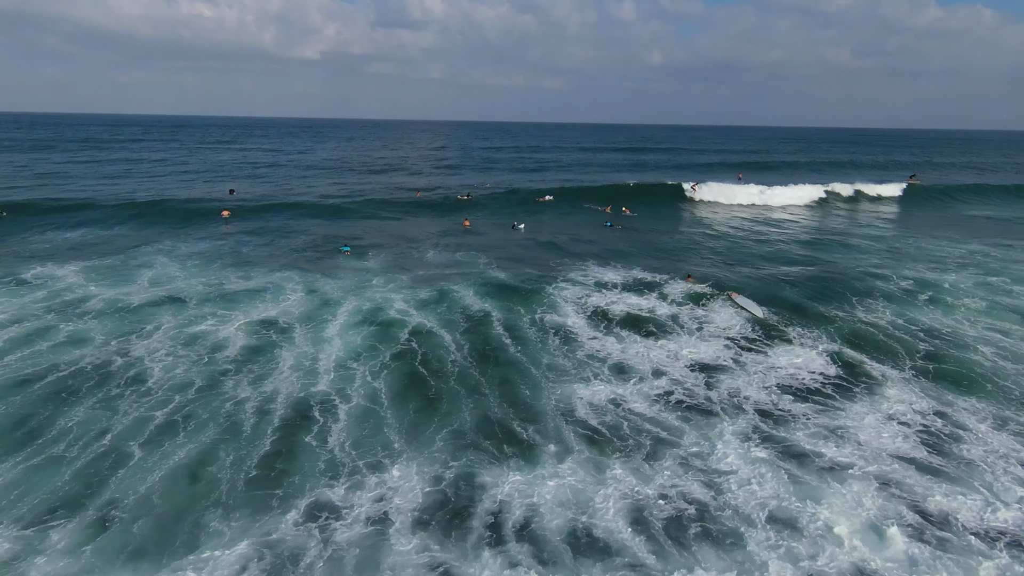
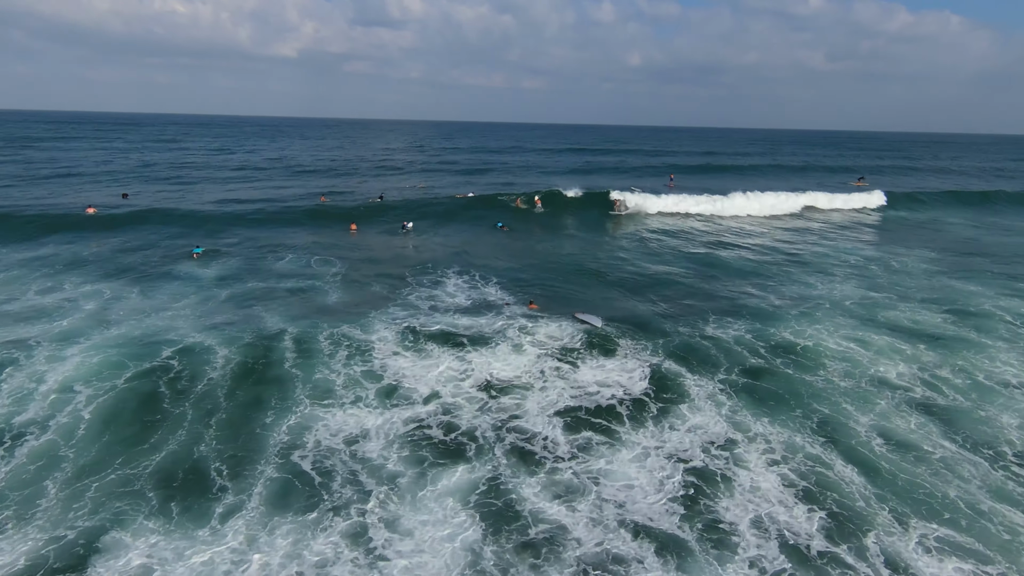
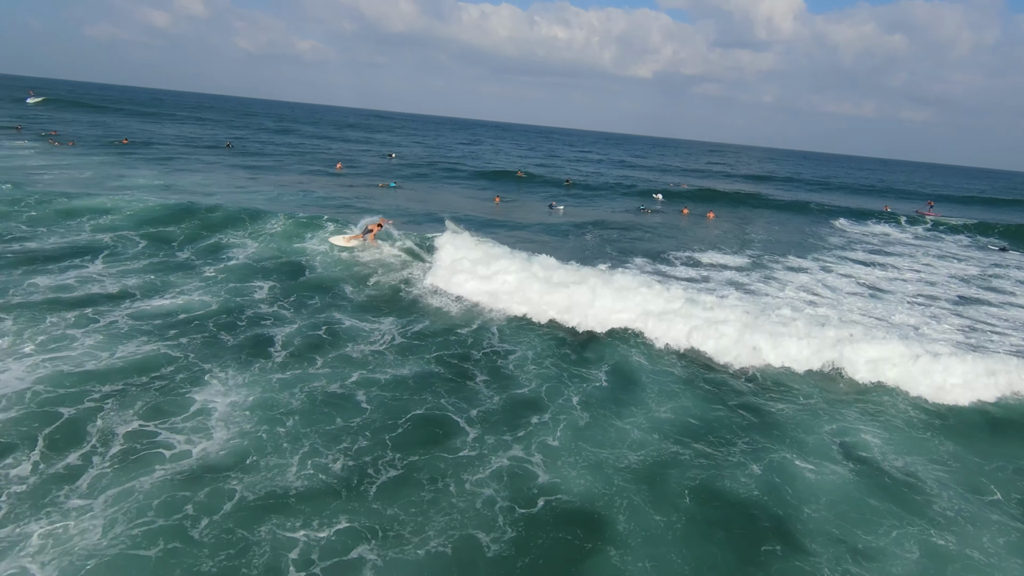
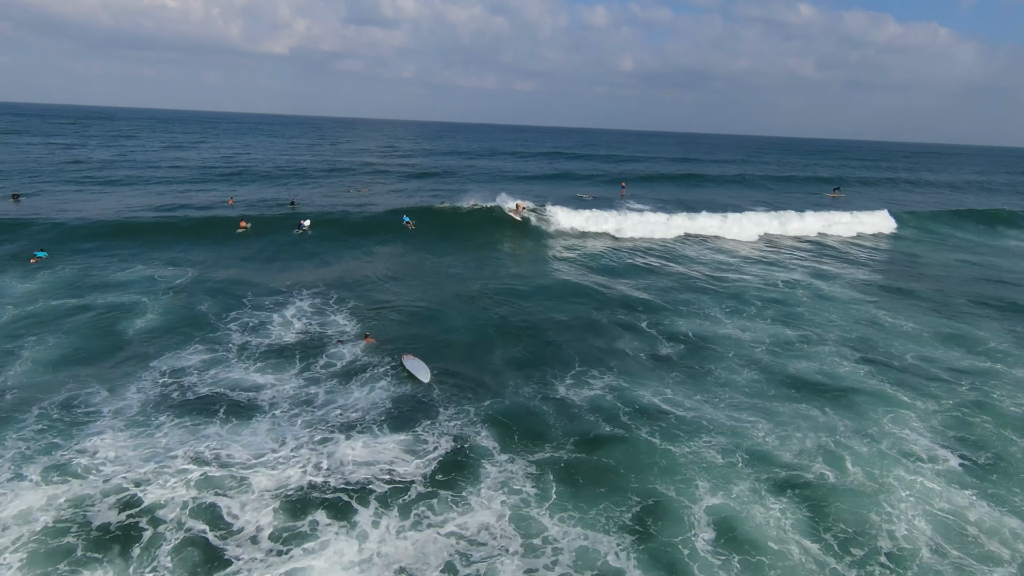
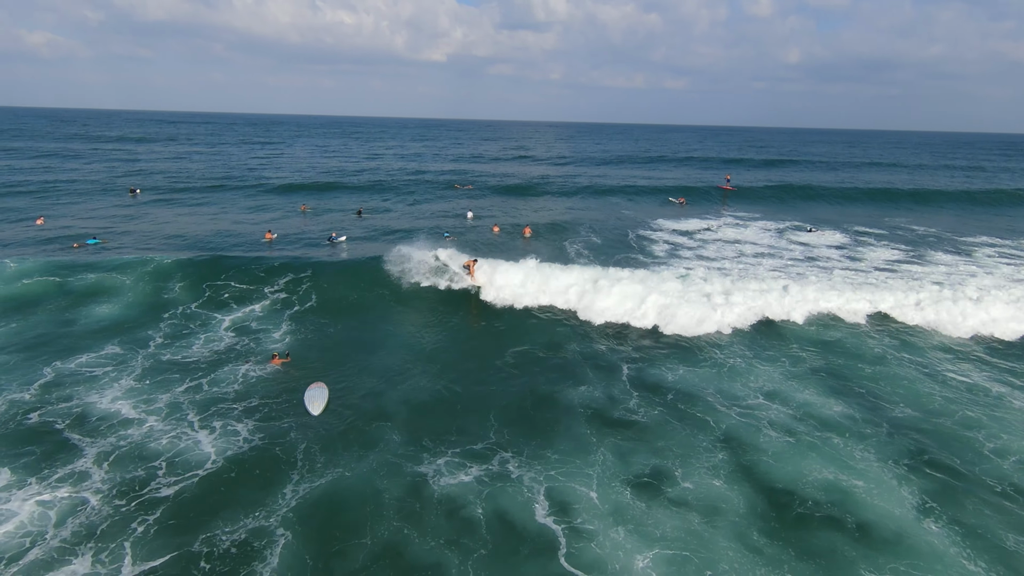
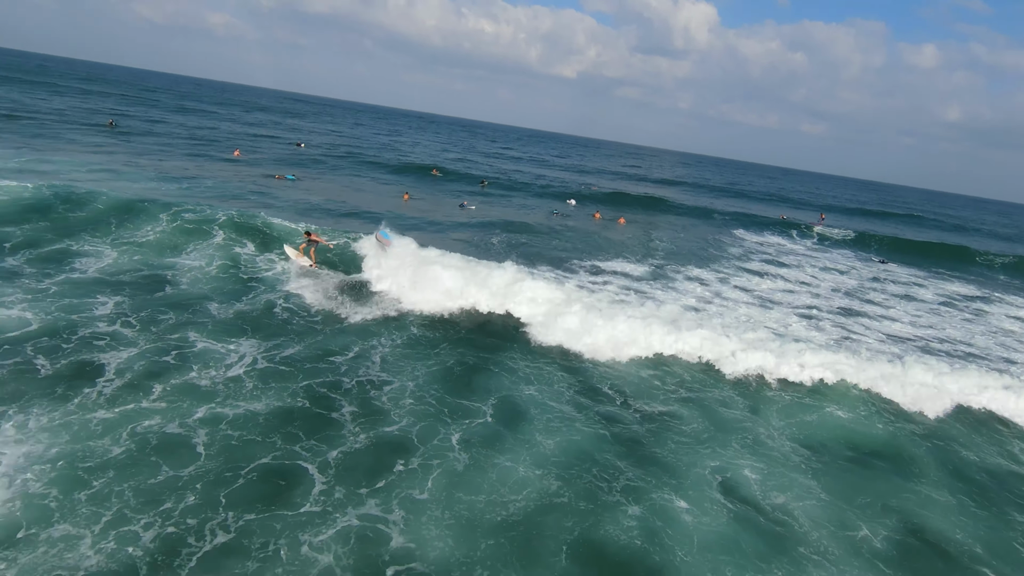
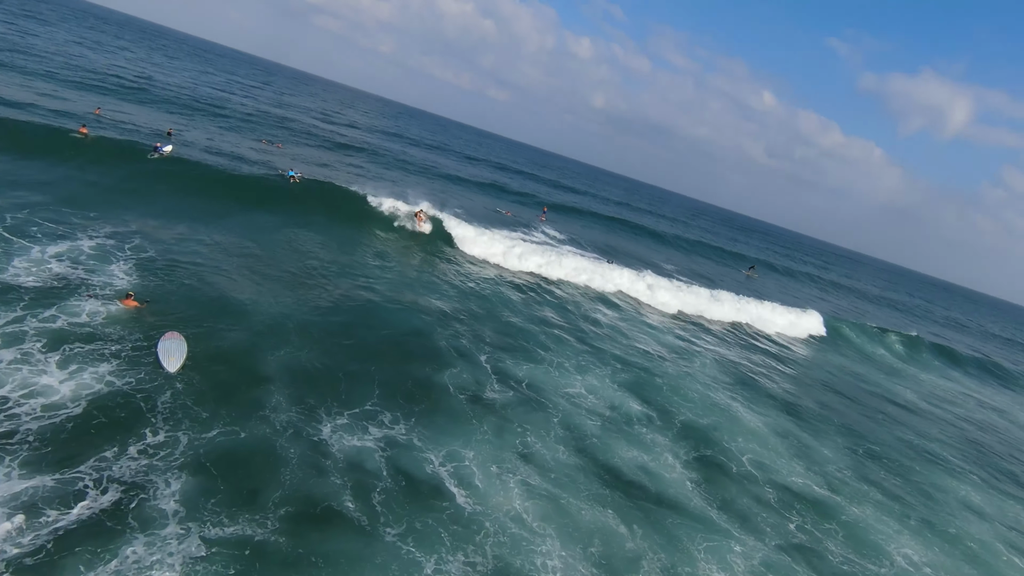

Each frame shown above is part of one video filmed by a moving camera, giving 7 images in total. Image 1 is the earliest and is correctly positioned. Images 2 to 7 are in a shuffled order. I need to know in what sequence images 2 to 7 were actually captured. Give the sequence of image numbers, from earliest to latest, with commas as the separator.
2, 4, 7, 5, 6, 3
